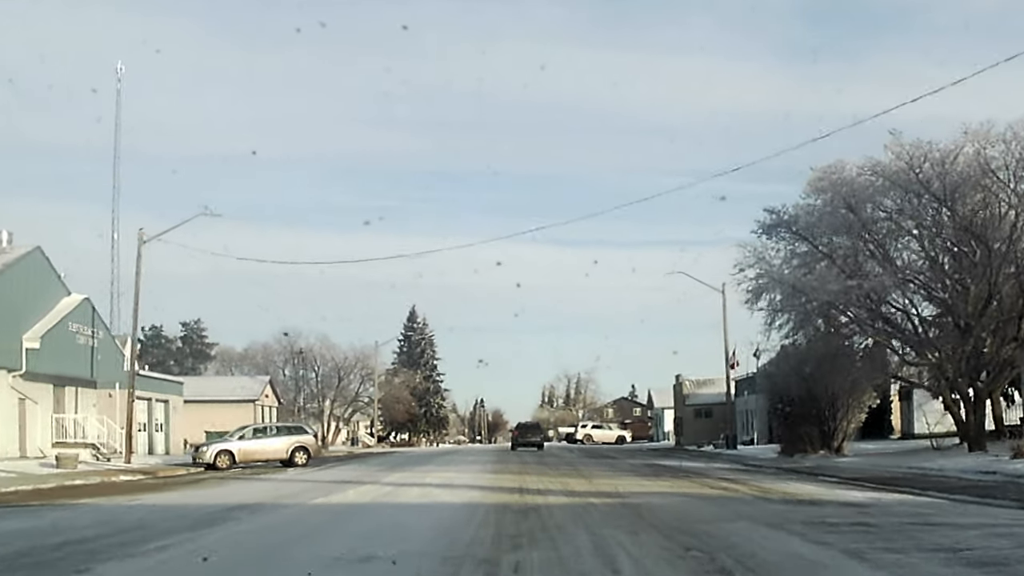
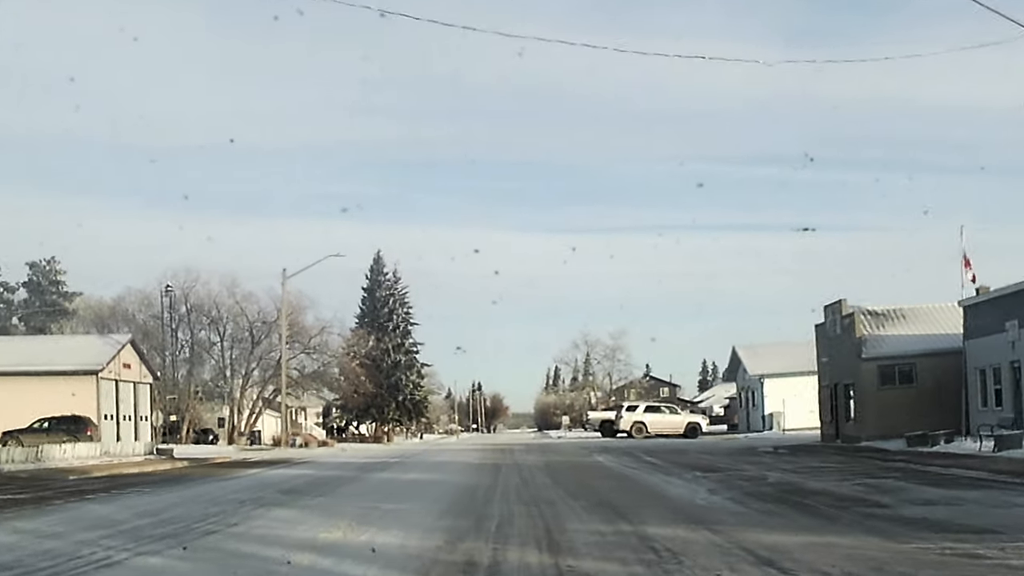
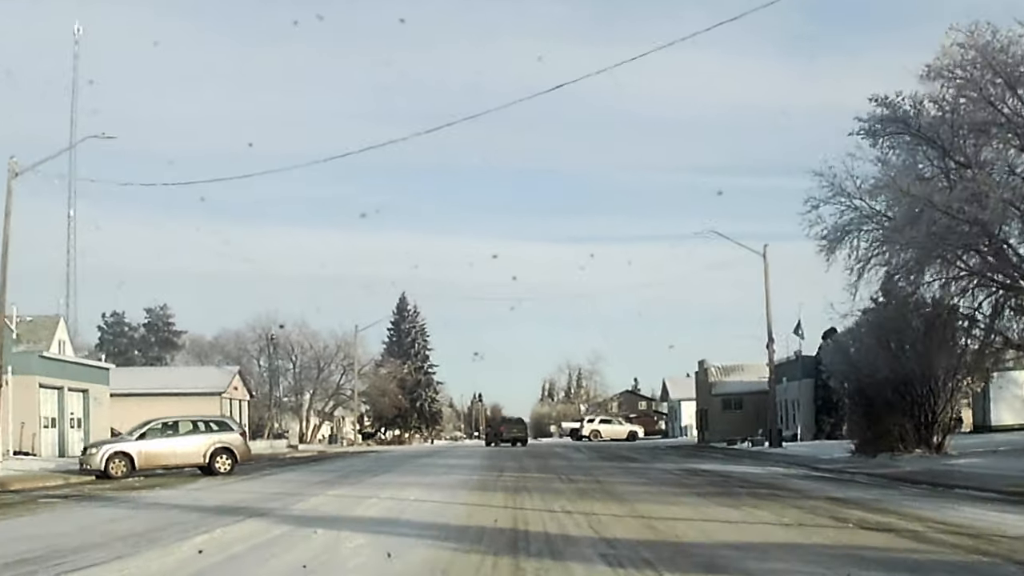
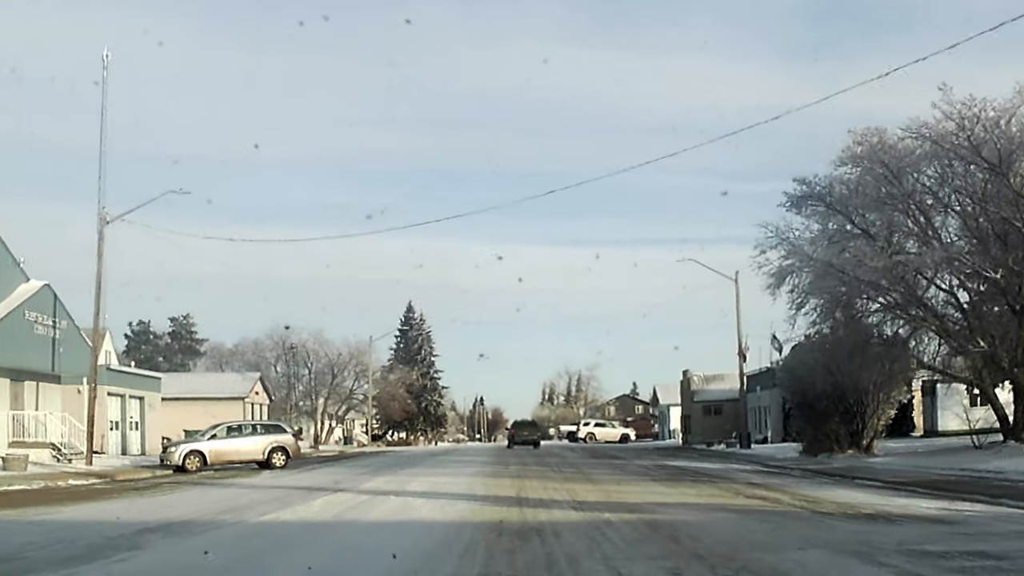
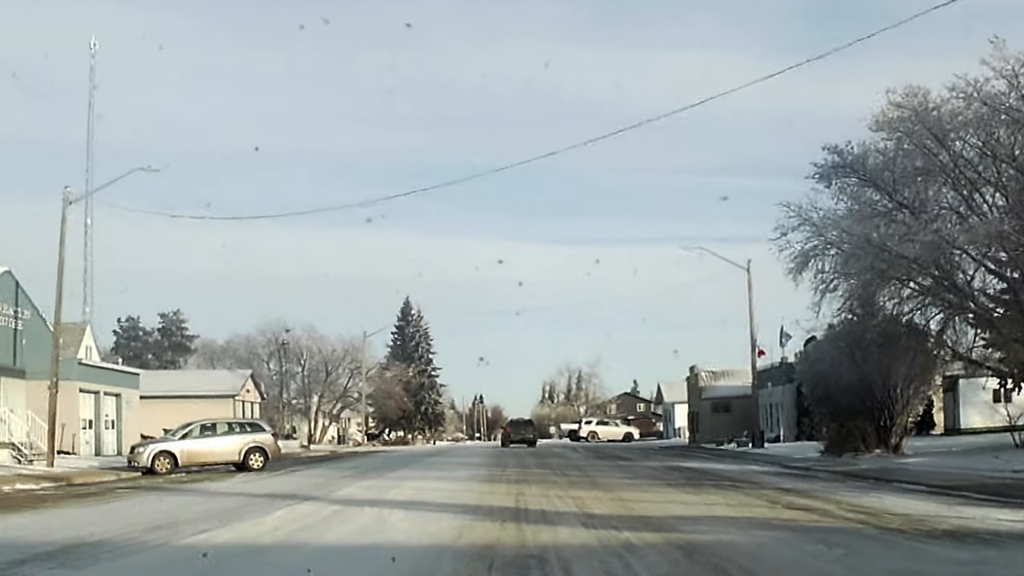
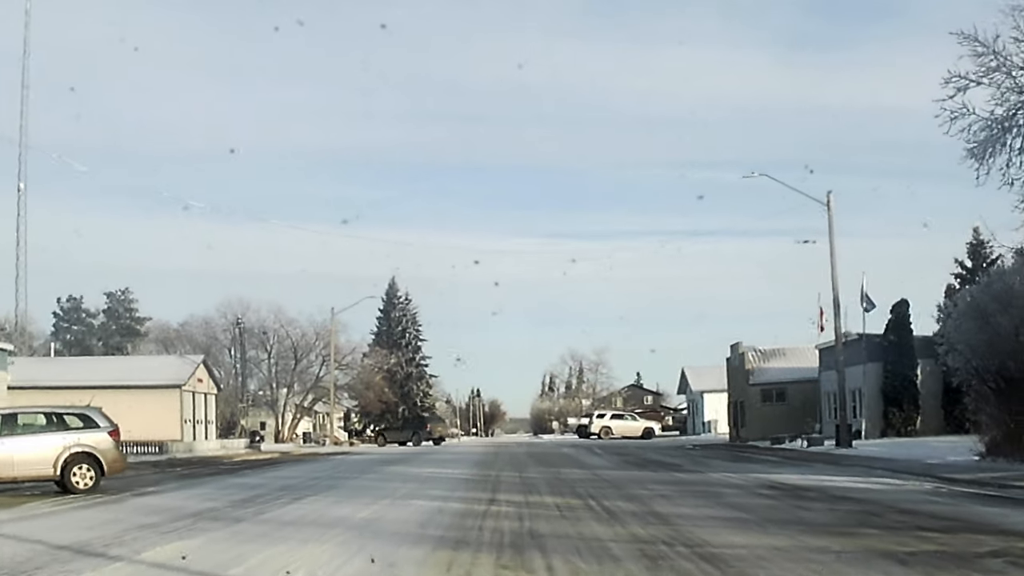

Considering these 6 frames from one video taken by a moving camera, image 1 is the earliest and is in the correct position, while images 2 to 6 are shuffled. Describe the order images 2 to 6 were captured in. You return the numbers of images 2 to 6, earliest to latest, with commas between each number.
4, 5, 3, 6, 2
